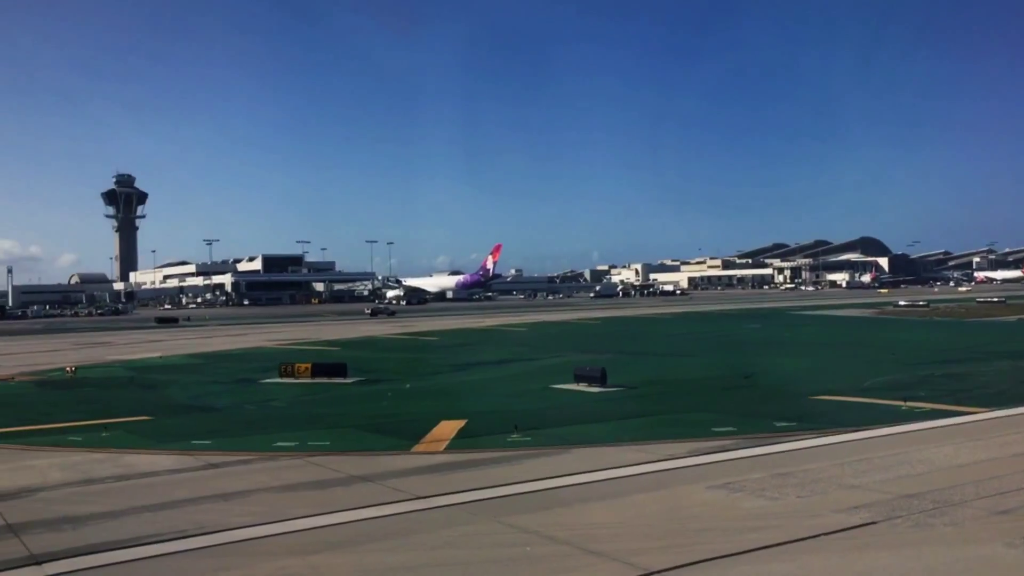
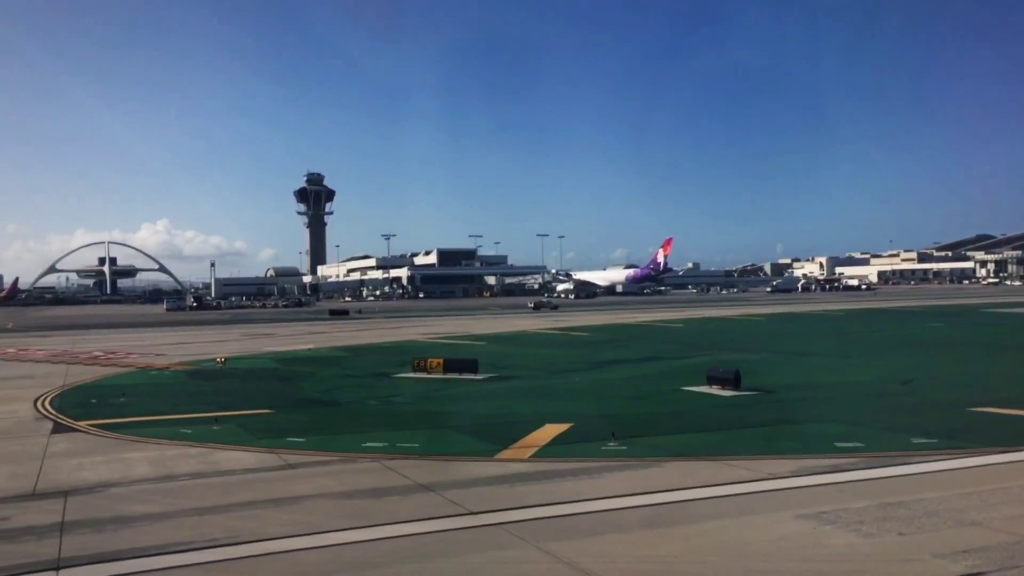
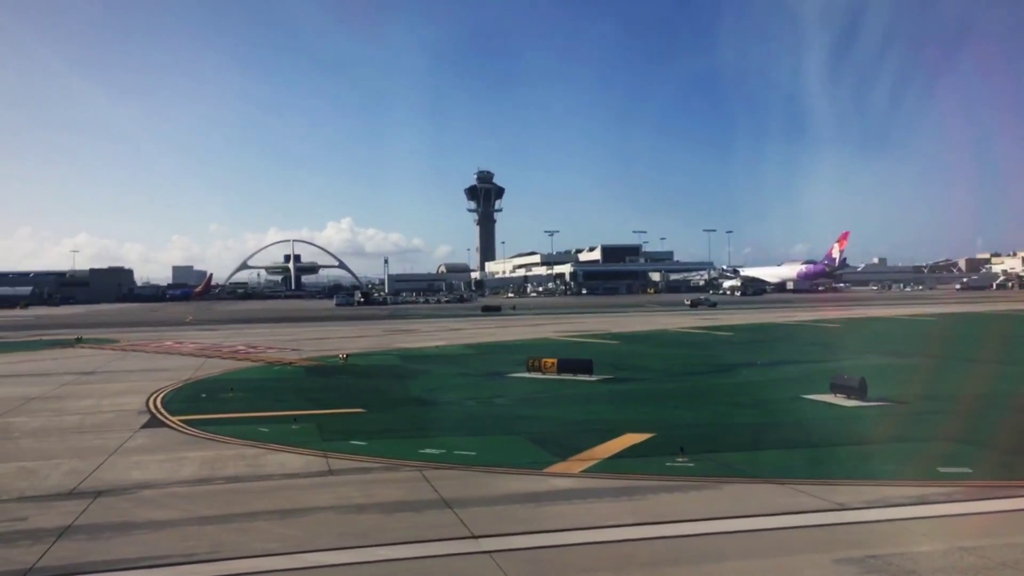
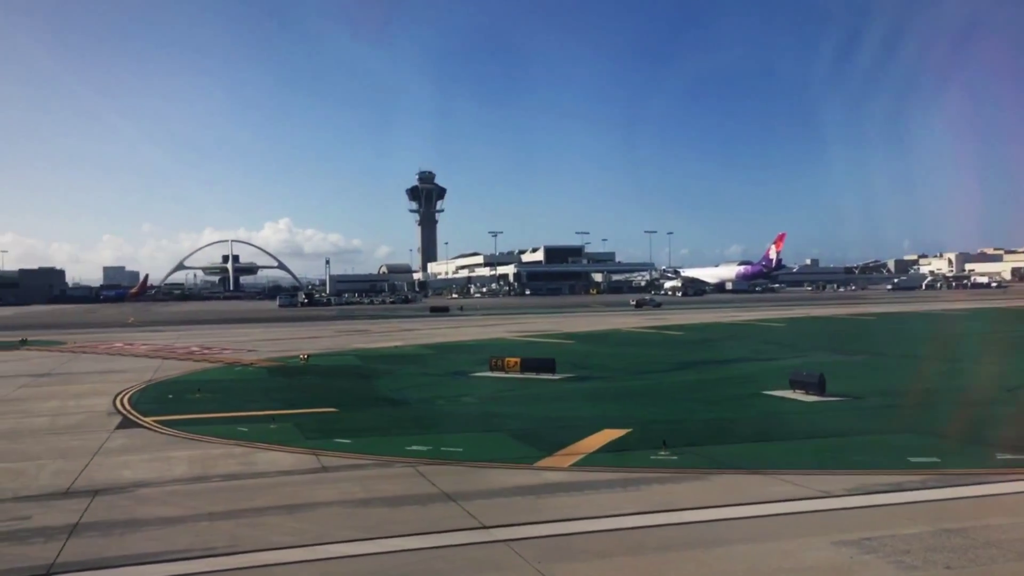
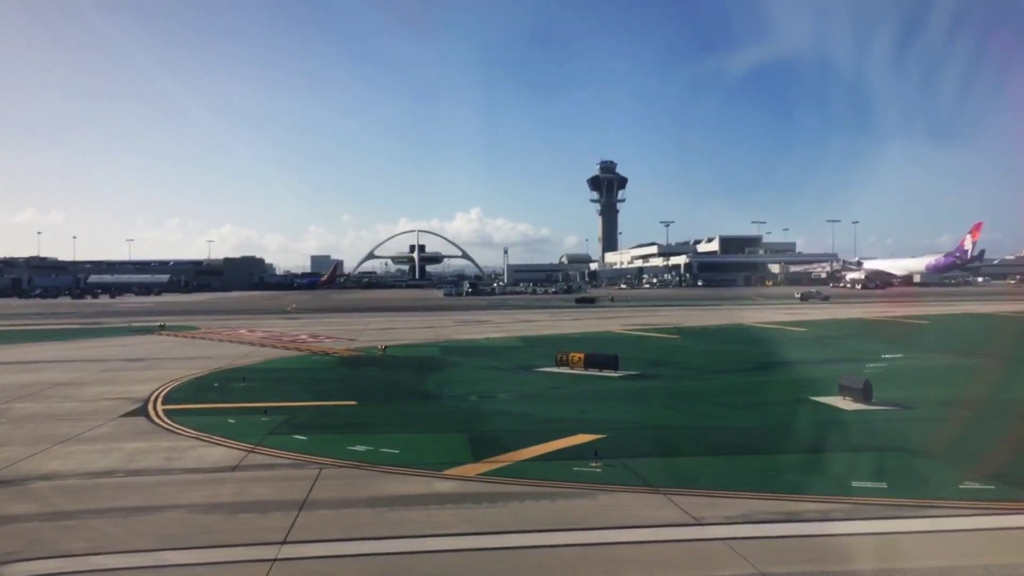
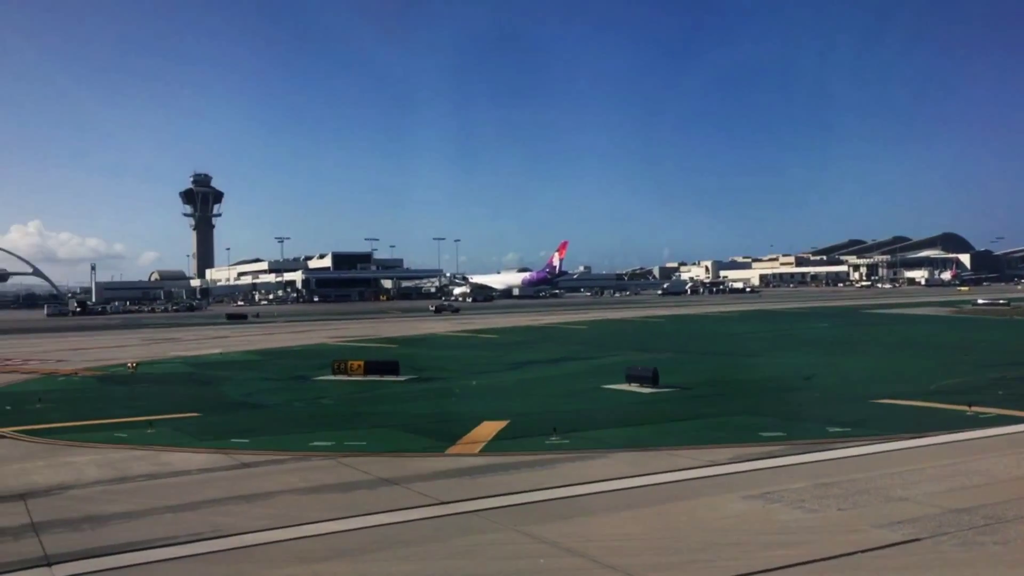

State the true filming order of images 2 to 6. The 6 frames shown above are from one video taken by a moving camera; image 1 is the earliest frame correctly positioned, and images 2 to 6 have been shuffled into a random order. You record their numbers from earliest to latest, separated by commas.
6, 2, 4, 3, 5
